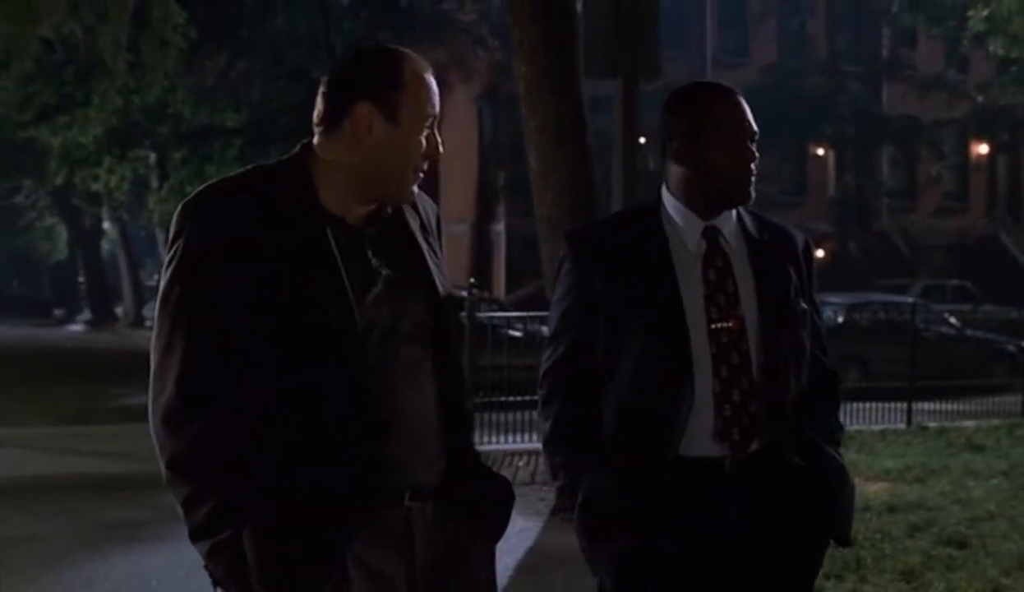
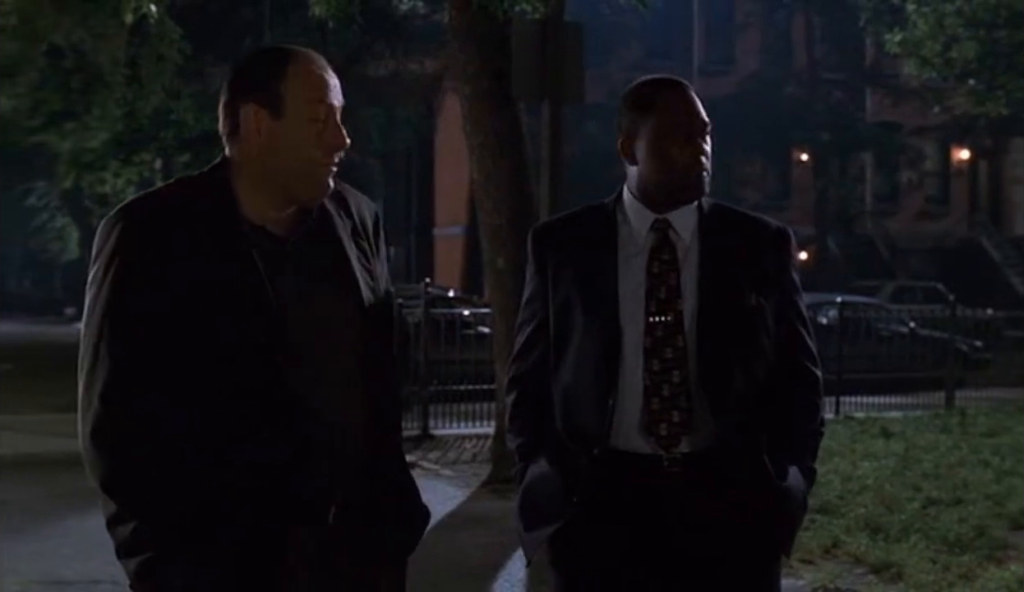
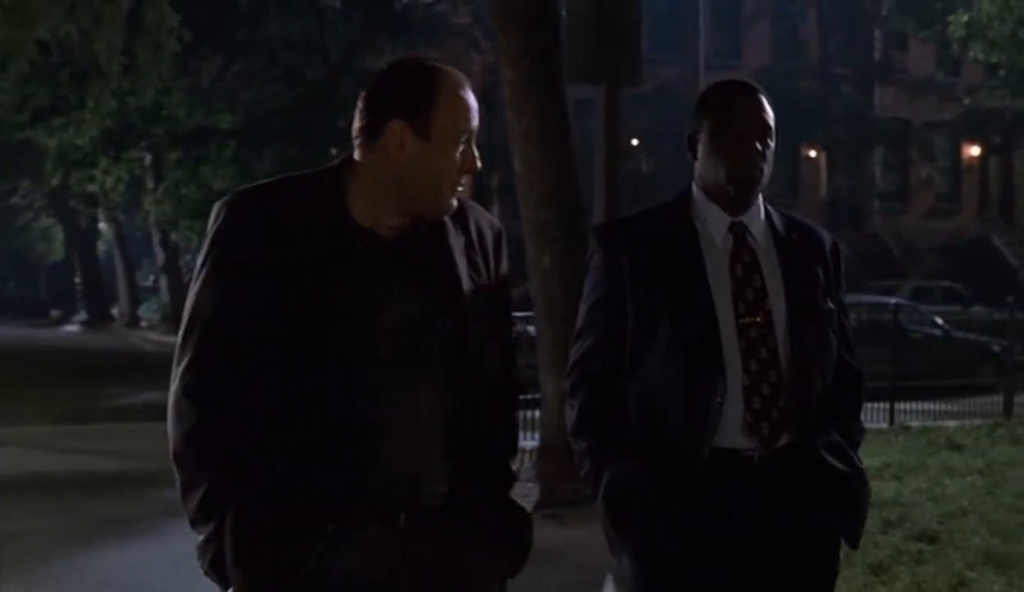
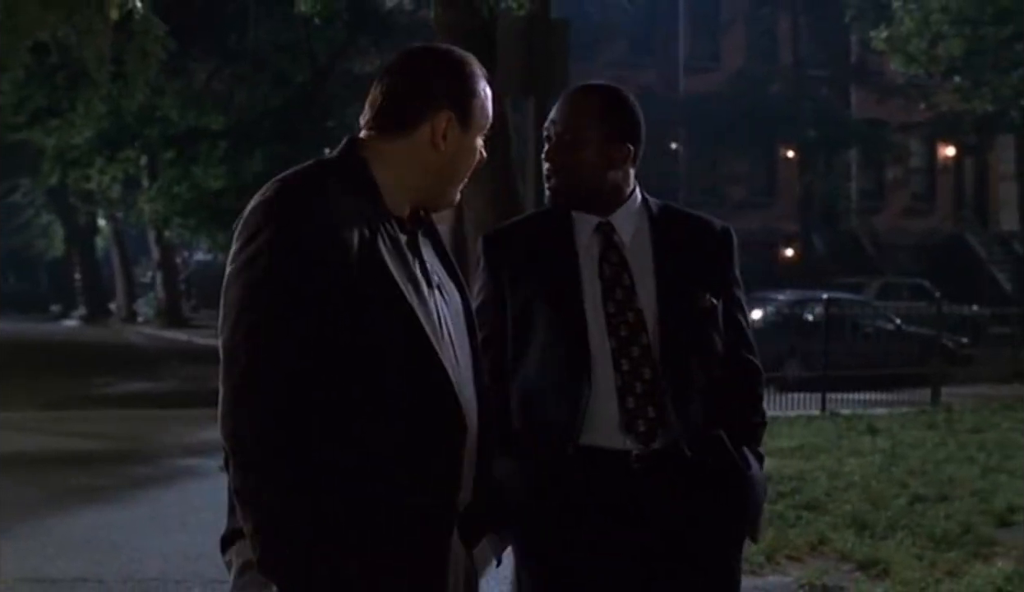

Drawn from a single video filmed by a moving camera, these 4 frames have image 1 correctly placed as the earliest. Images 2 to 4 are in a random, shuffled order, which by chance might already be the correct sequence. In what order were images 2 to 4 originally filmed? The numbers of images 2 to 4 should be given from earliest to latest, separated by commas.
3, 4, 2
